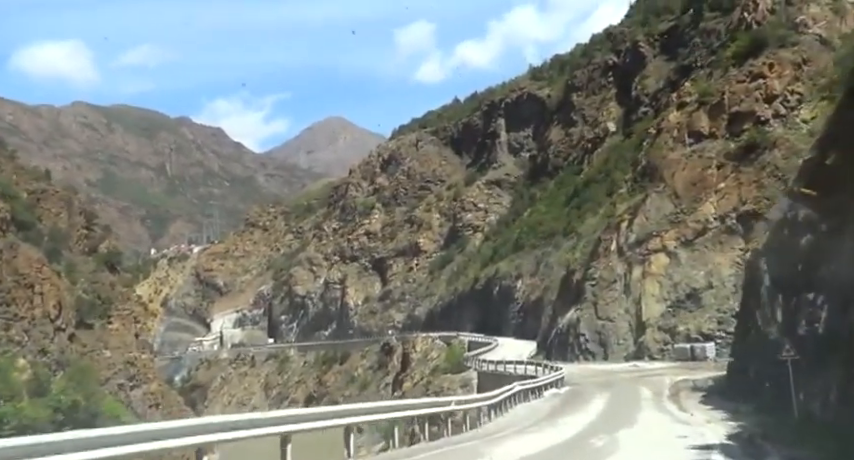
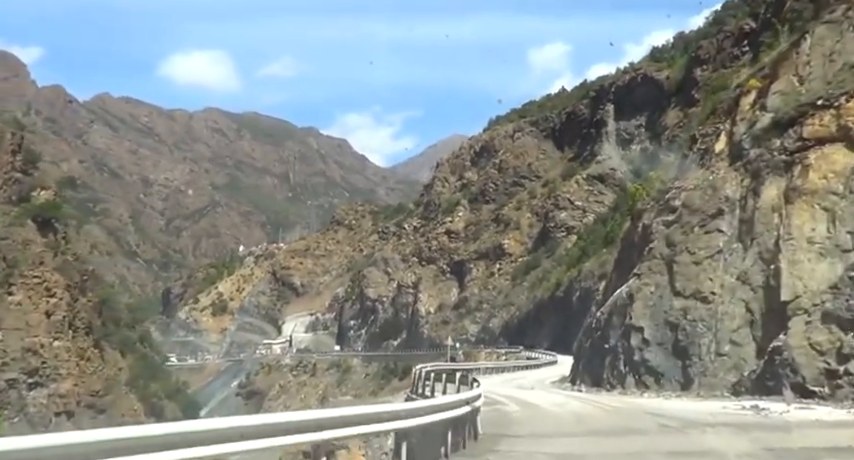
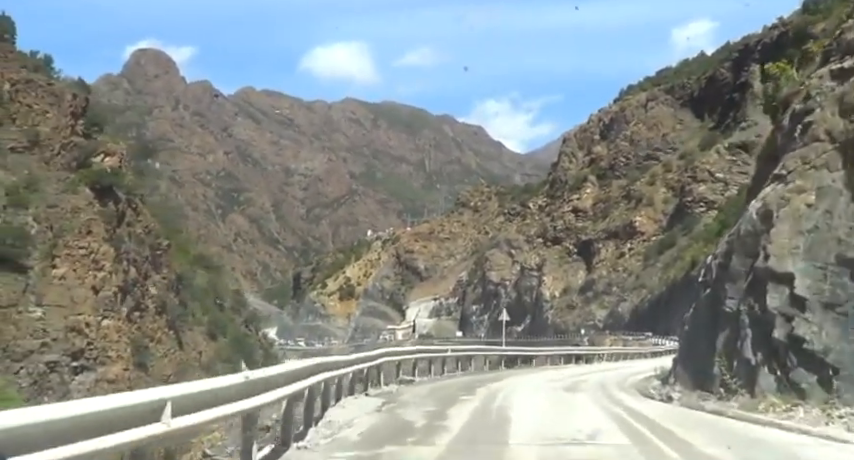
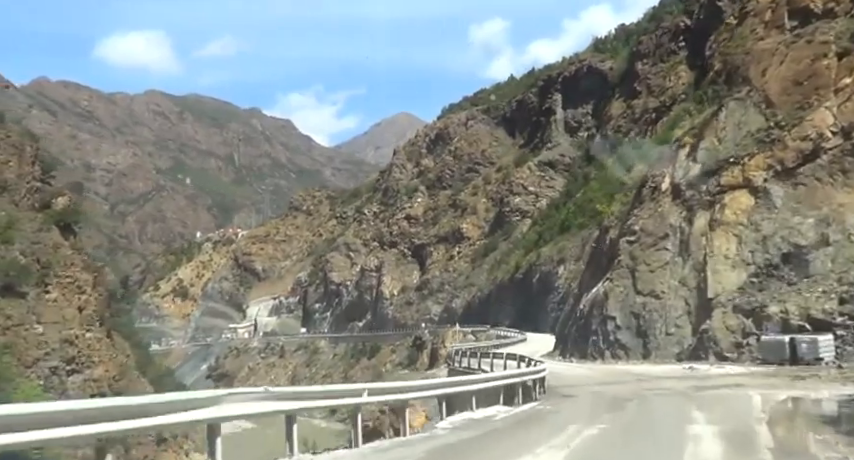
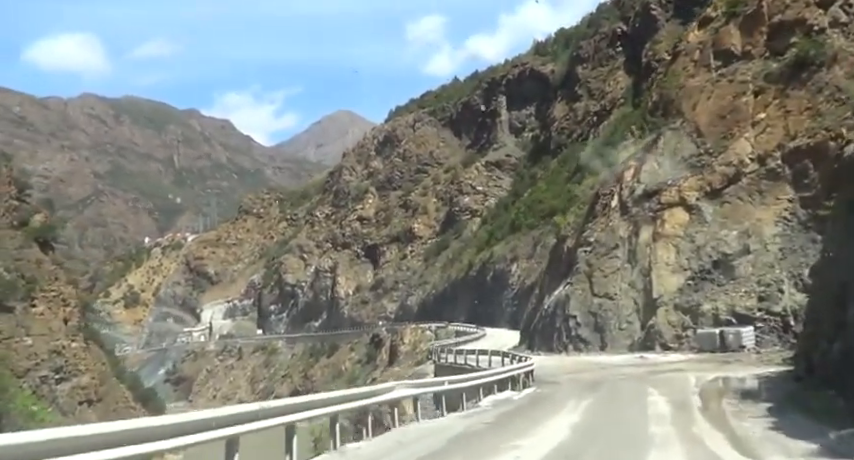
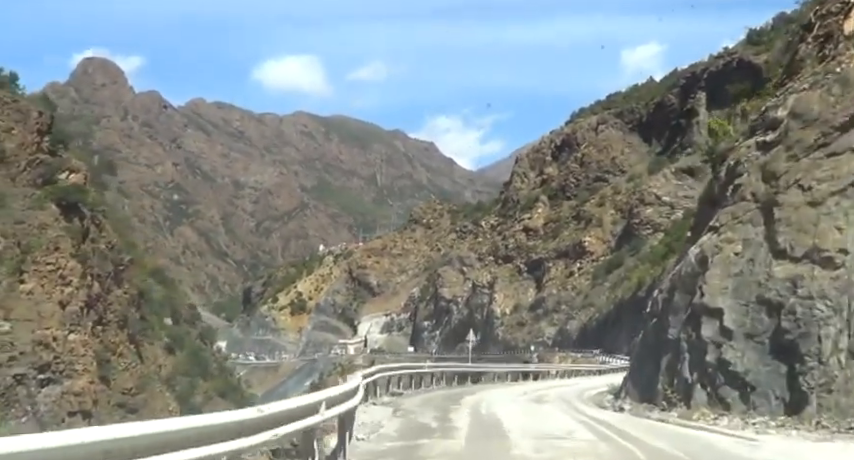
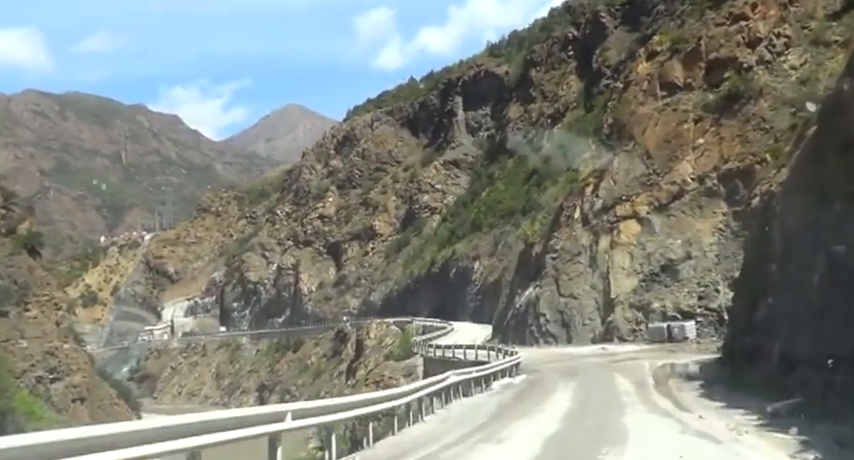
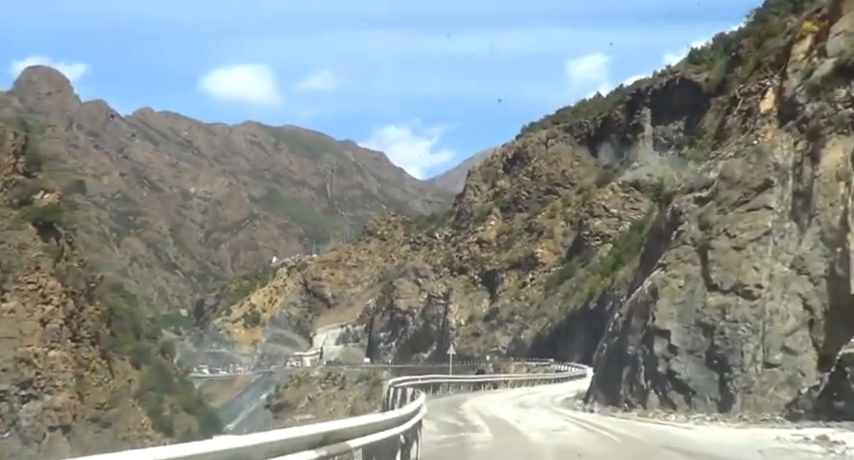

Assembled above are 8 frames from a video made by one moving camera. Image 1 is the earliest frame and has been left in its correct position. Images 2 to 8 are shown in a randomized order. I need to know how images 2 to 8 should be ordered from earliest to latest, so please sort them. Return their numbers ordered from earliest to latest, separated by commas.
7, 5, 4, 2, 8, 6, 3
